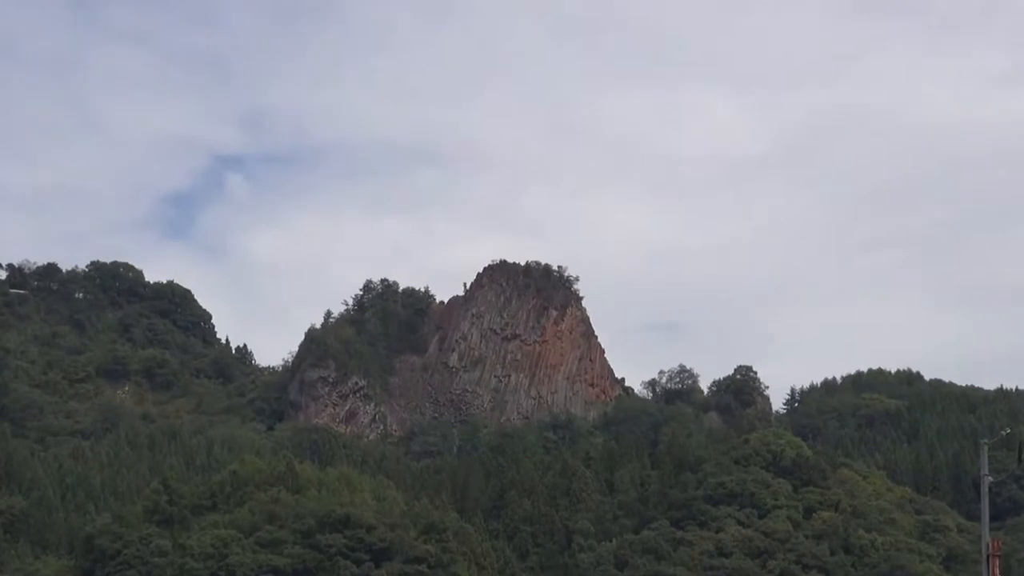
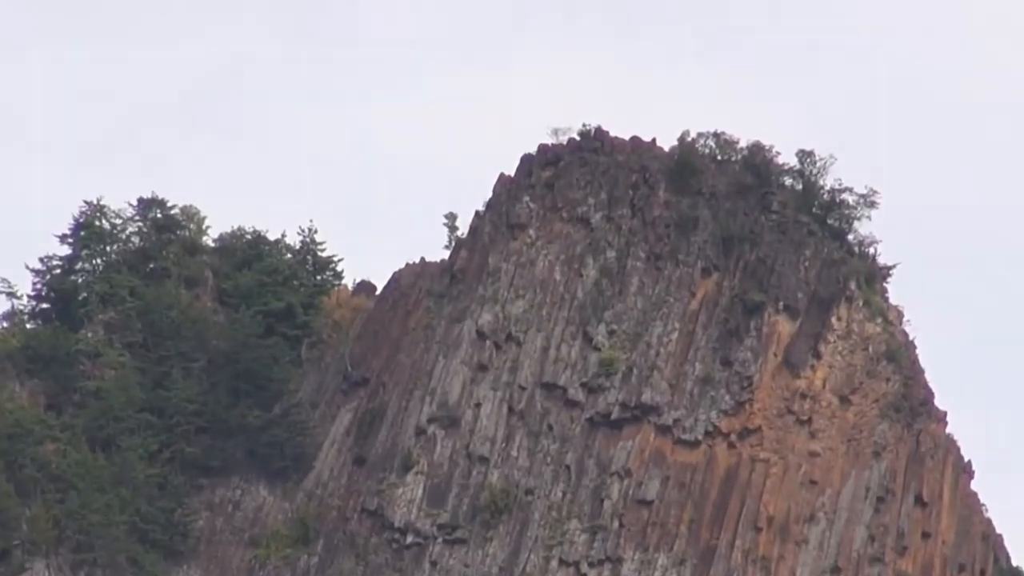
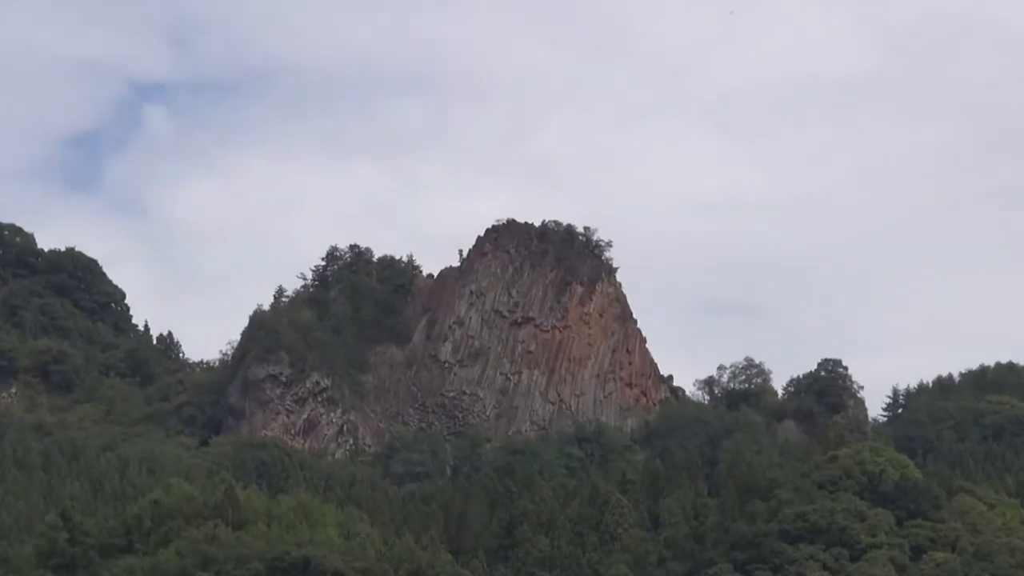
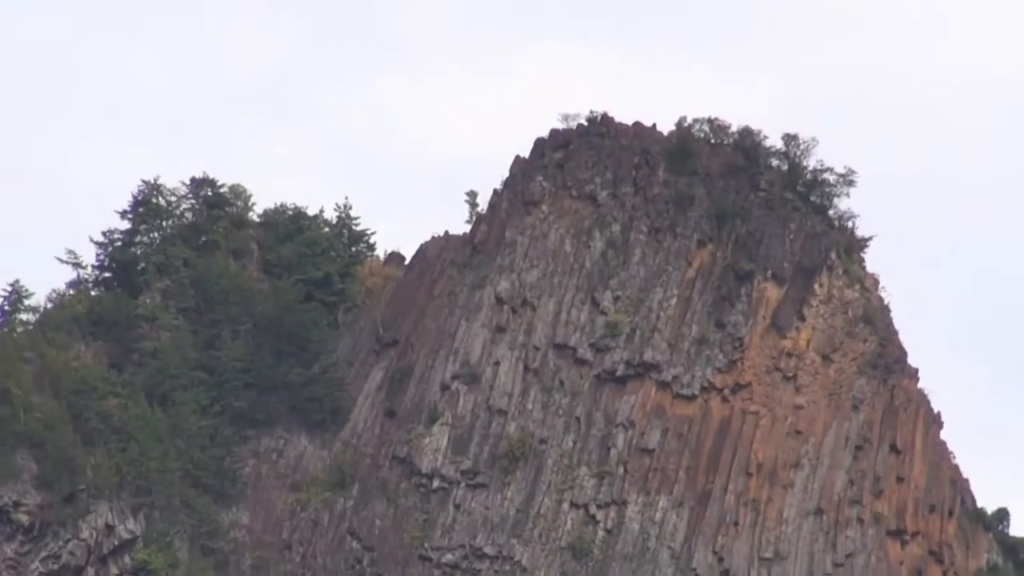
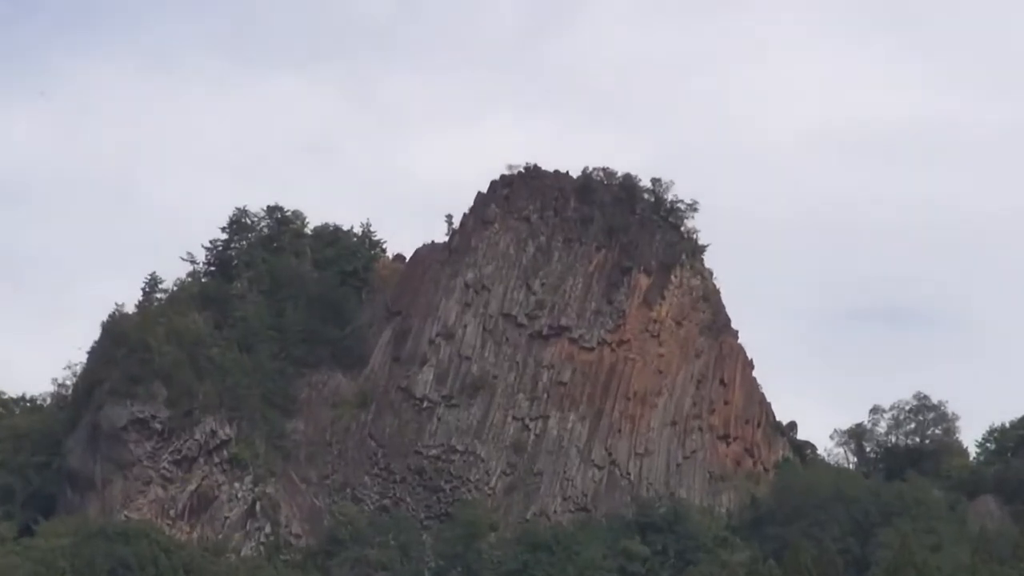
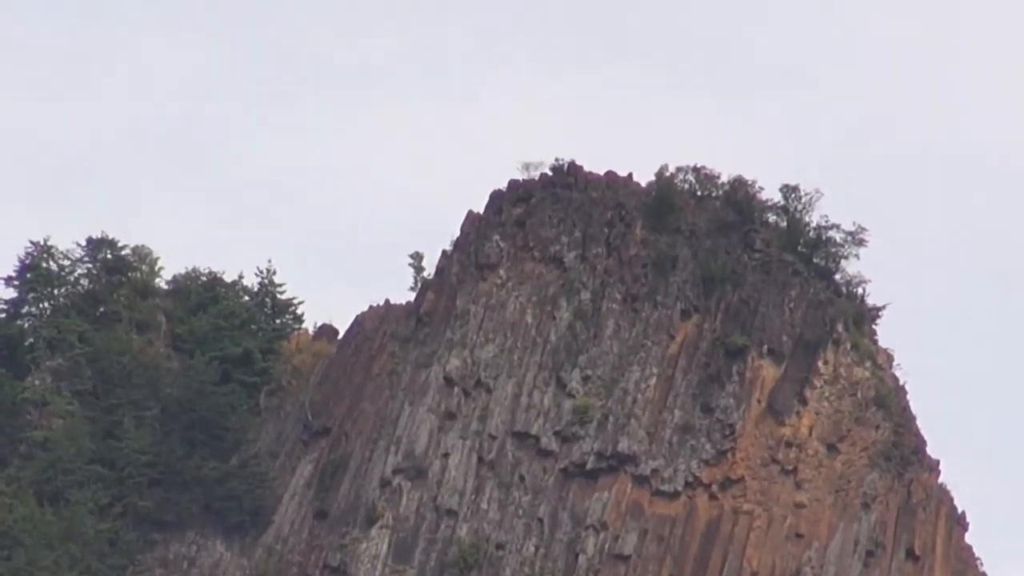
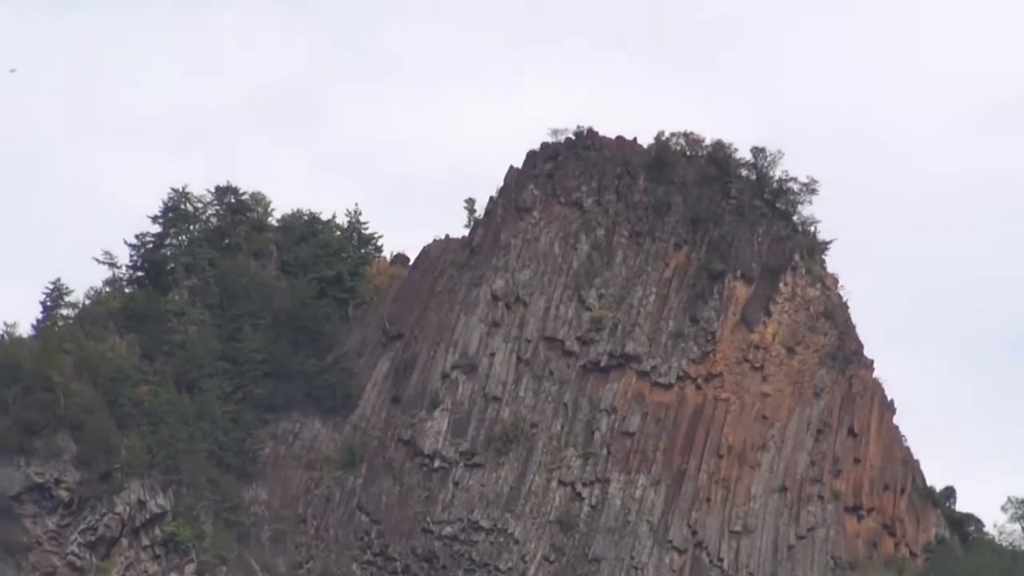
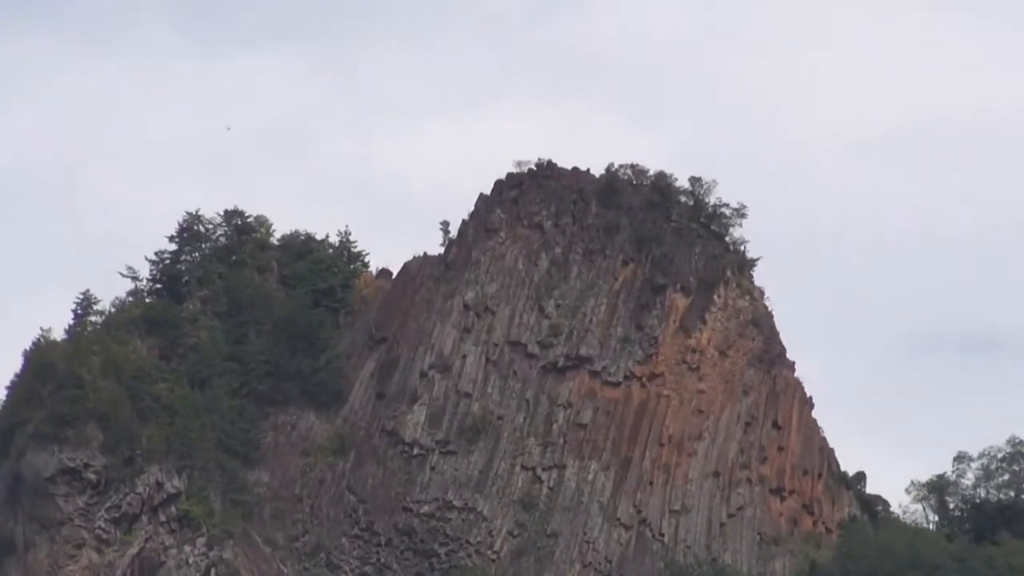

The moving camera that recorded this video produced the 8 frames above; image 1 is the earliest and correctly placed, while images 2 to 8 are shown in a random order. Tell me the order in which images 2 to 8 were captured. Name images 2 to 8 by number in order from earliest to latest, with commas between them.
3, 5, 8, 7, 4, 2, 6
